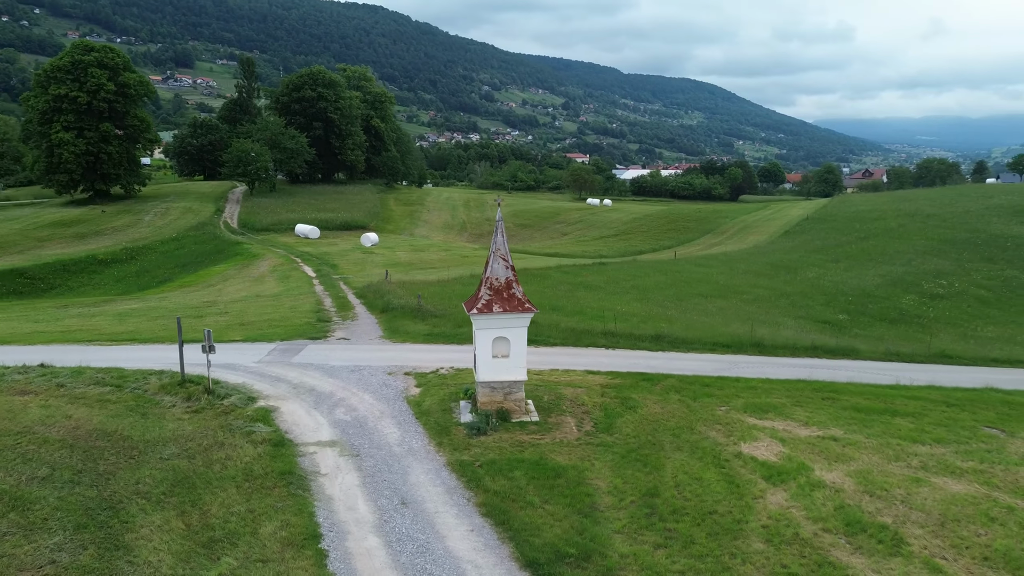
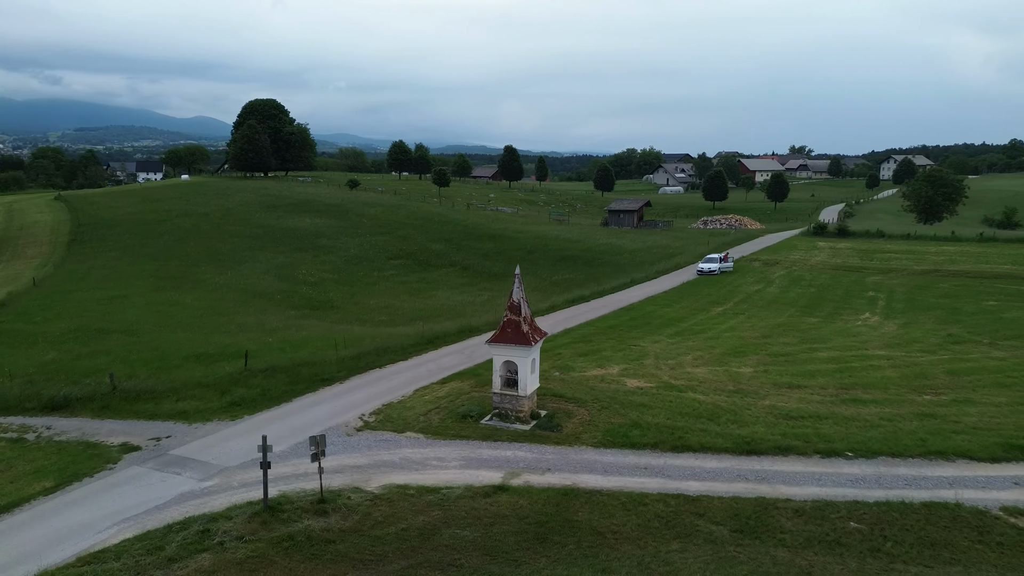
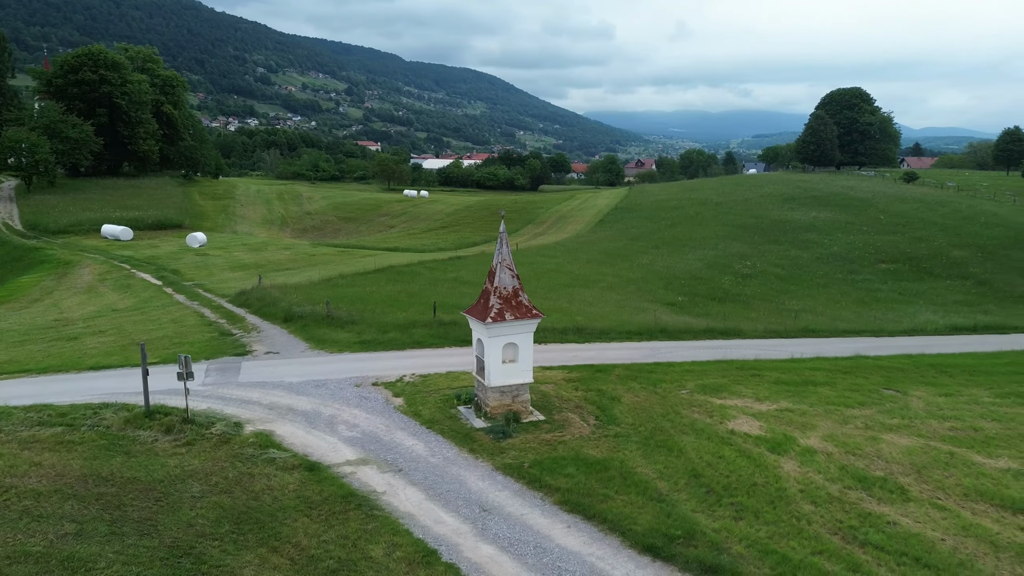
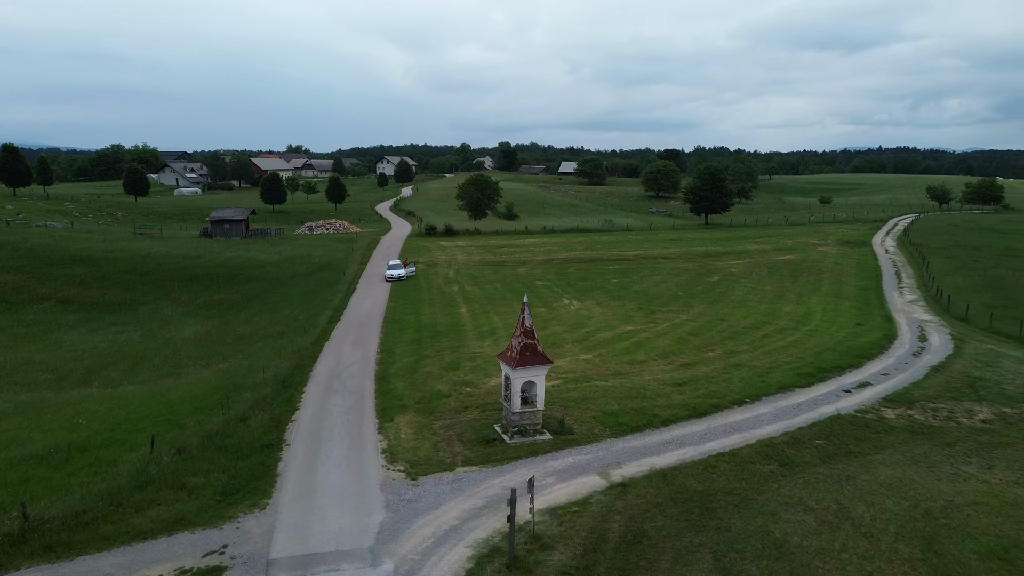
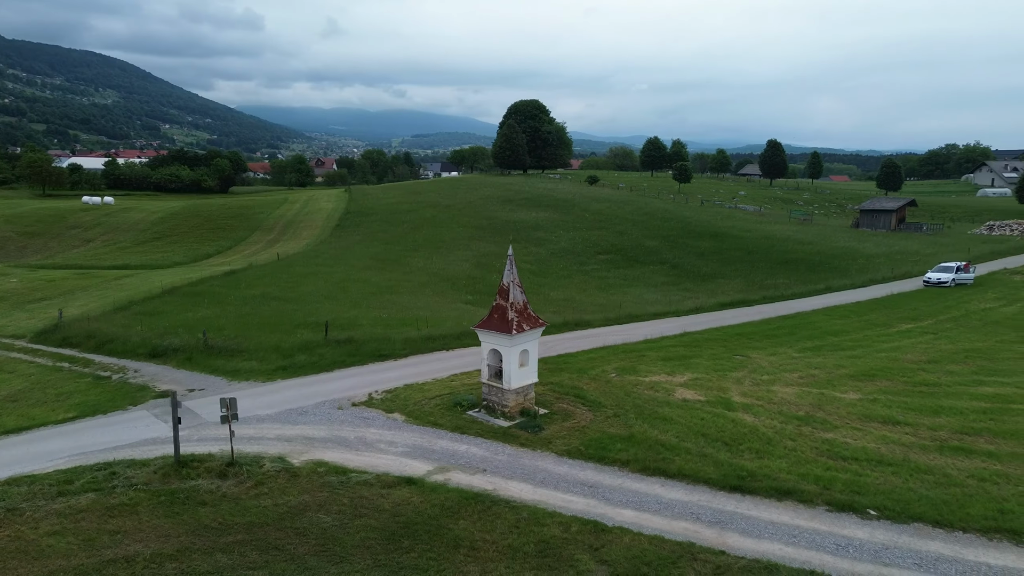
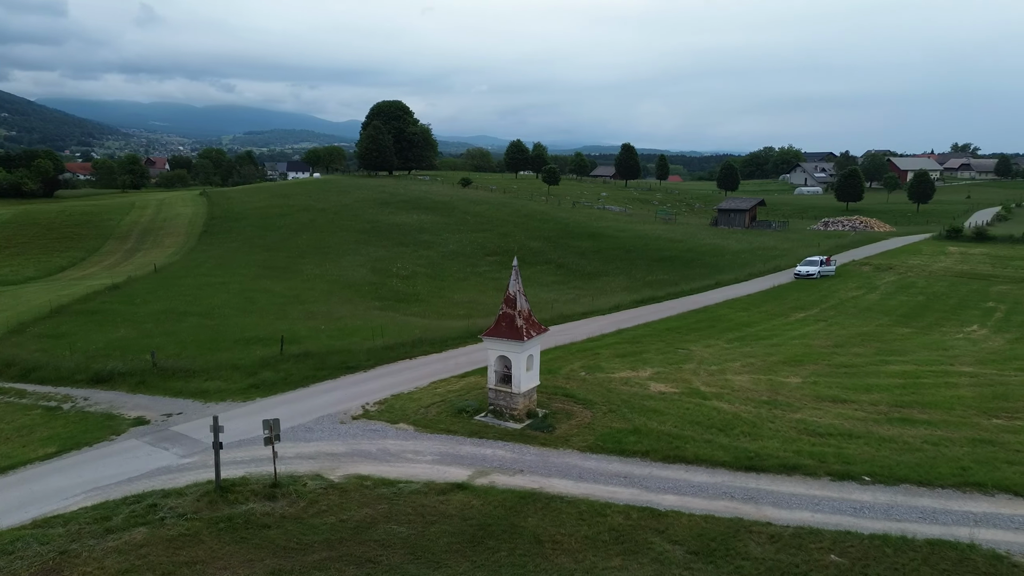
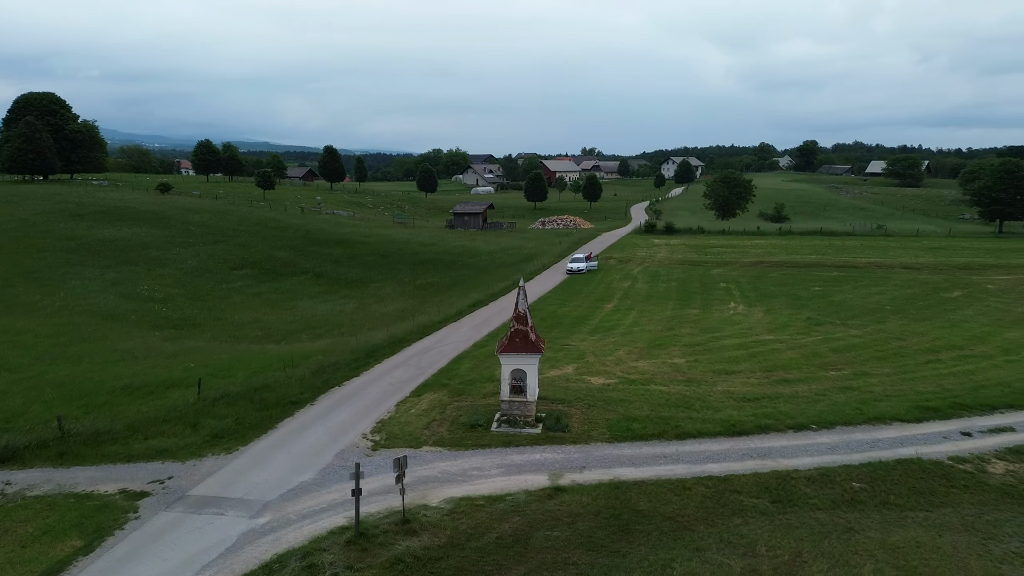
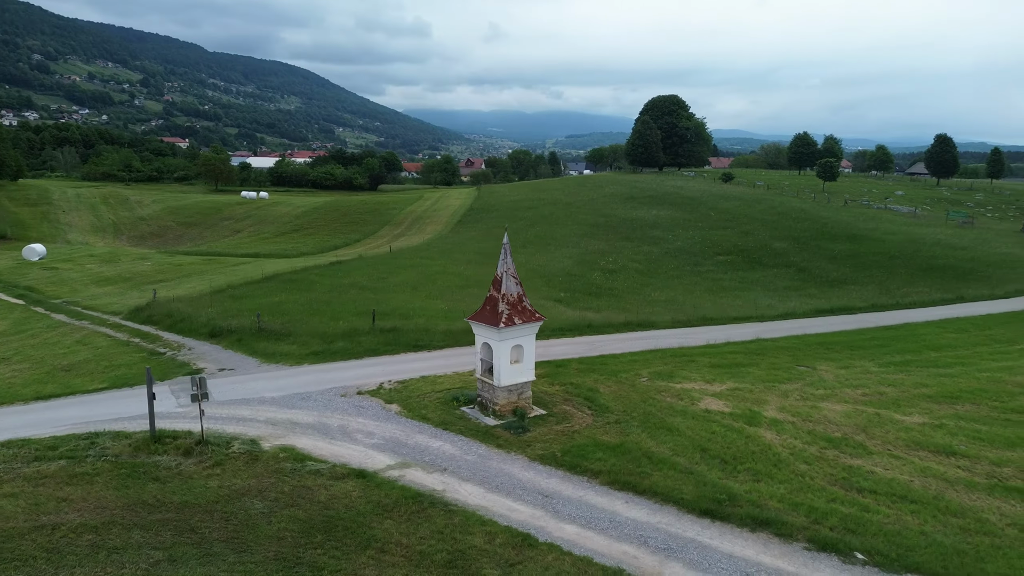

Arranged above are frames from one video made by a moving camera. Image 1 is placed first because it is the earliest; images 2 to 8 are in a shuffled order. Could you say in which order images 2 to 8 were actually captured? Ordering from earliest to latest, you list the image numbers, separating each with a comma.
3, 8, 5, 6, 2, 7, 4
